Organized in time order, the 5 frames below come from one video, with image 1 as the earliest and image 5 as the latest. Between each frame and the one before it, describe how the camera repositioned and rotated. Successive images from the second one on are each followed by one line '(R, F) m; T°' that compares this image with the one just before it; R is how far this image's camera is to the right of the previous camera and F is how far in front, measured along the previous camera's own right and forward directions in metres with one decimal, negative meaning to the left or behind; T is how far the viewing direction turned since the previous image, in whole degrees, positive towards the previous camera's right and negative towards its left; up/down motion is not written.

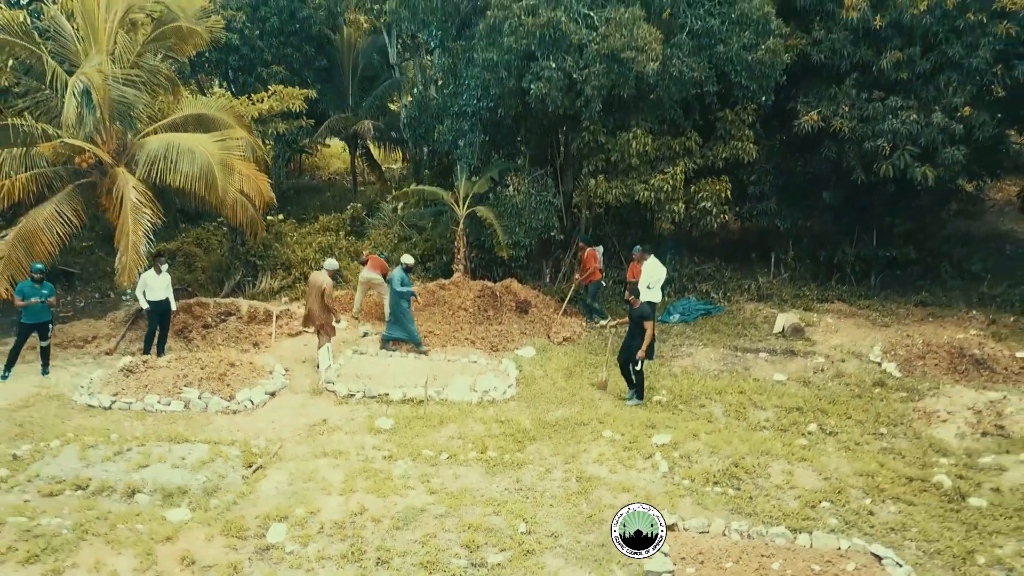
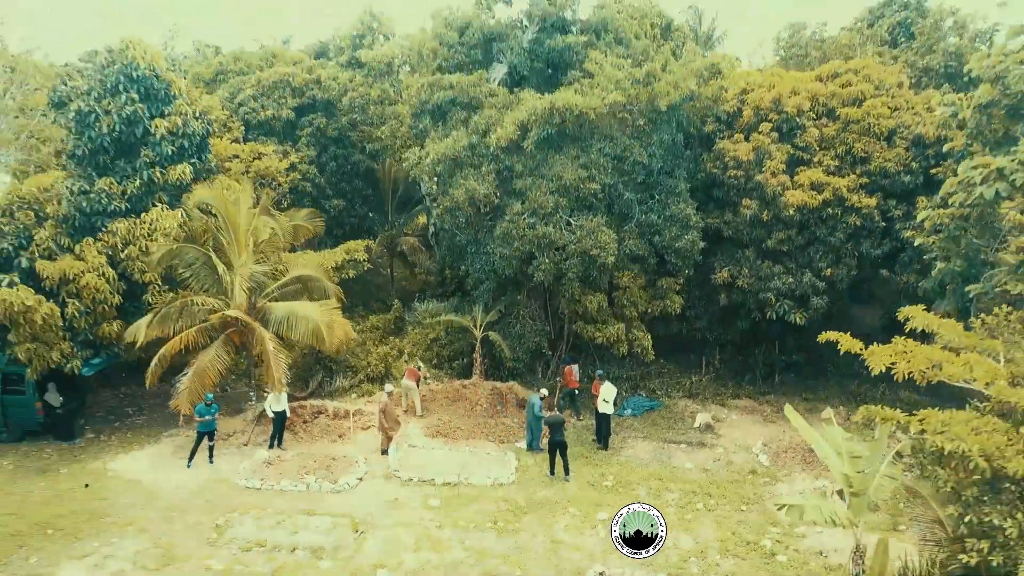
(0.0, -4.2) m; 0°
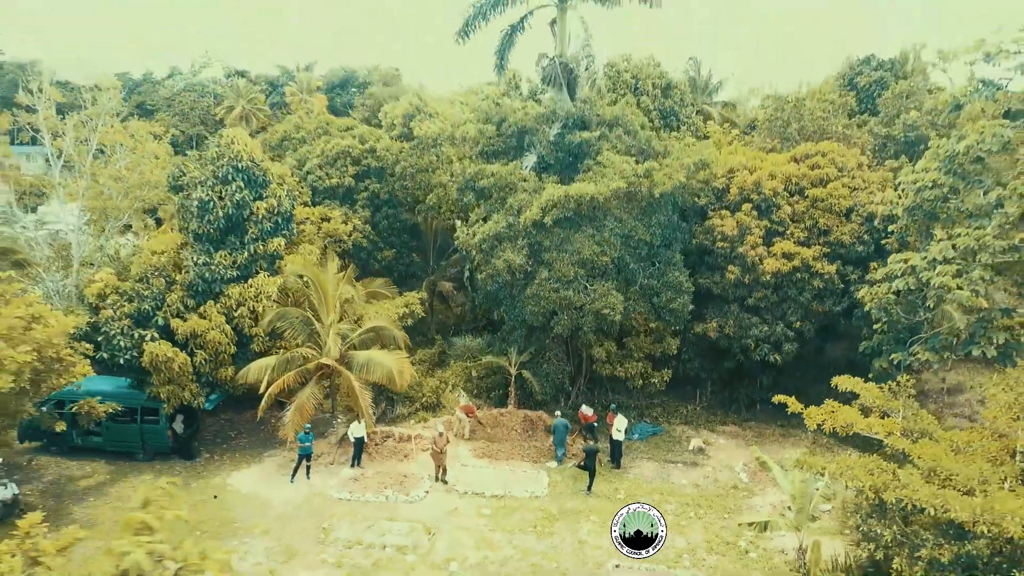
(-0.5, -3.2) m; 0°
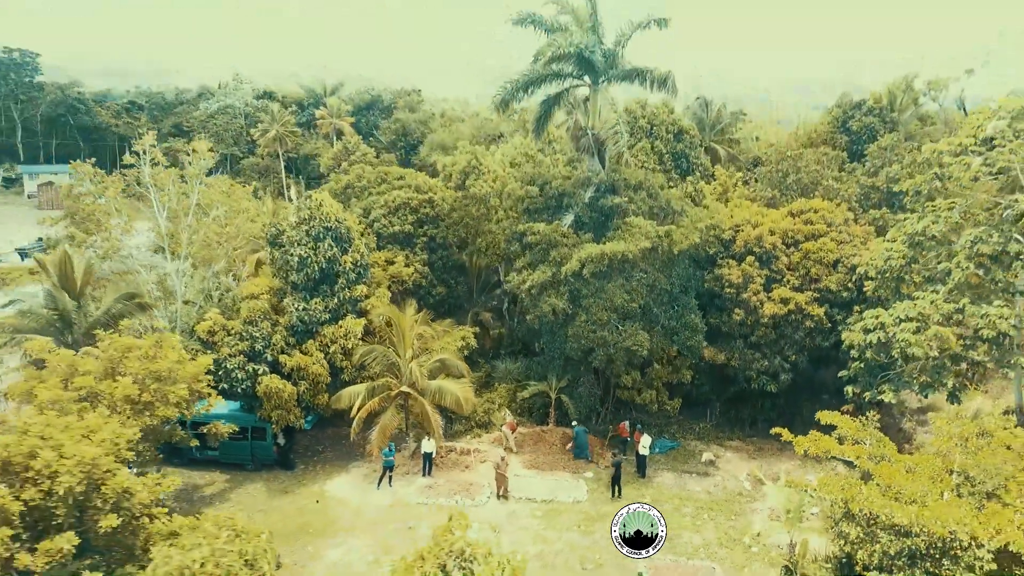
(-0.8, -3.3) m; 0°
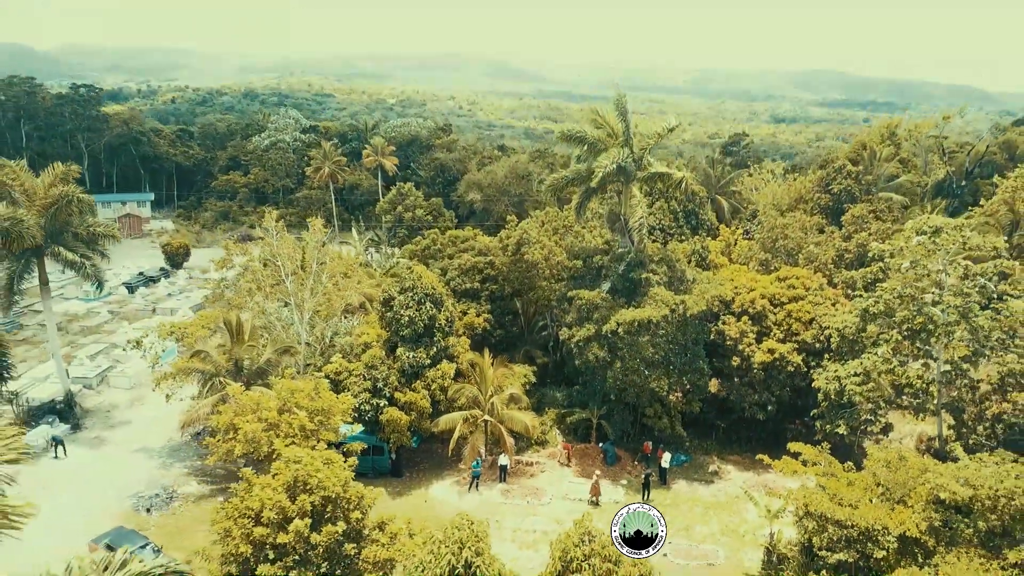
(-1.3, -6.4) m; 0°
